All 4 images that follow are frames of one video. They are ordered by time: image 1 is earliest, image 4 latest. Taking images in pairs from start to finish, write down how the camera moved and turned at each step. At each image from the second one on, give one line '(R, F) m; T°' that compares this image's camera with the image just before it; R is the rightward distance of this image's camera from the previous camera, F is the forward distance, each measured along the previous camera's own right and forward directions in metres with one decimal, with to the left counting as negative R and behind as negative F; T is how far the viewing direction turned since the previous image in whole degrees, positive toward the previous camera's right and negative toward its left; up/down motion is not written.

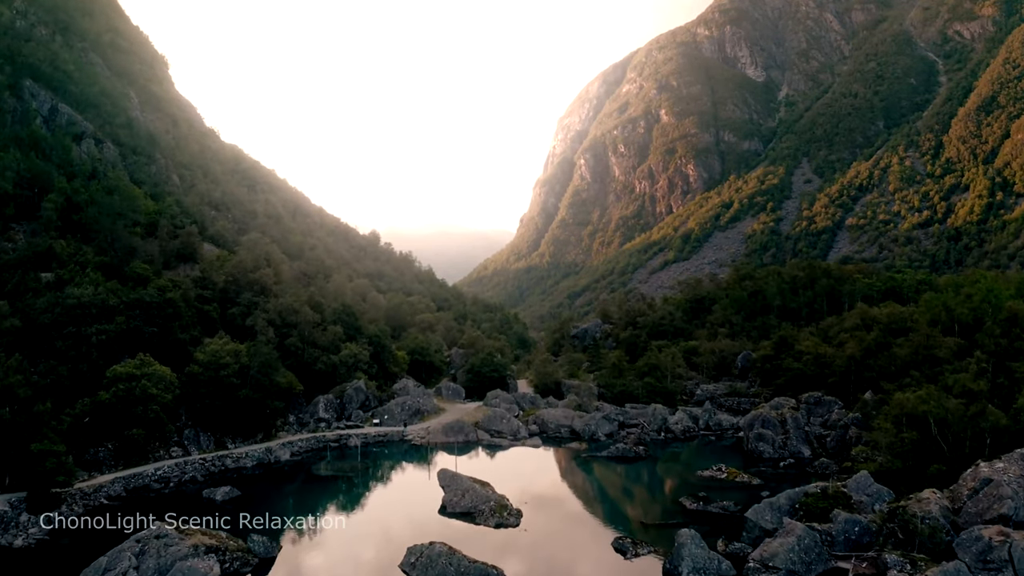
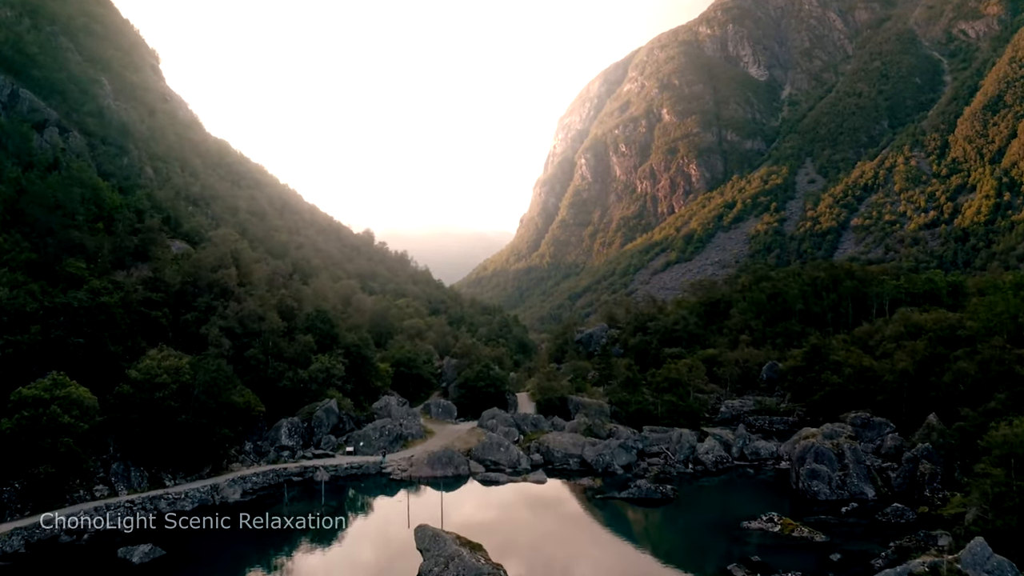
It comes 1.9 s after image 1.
(0.0, +9.2) m; 0°
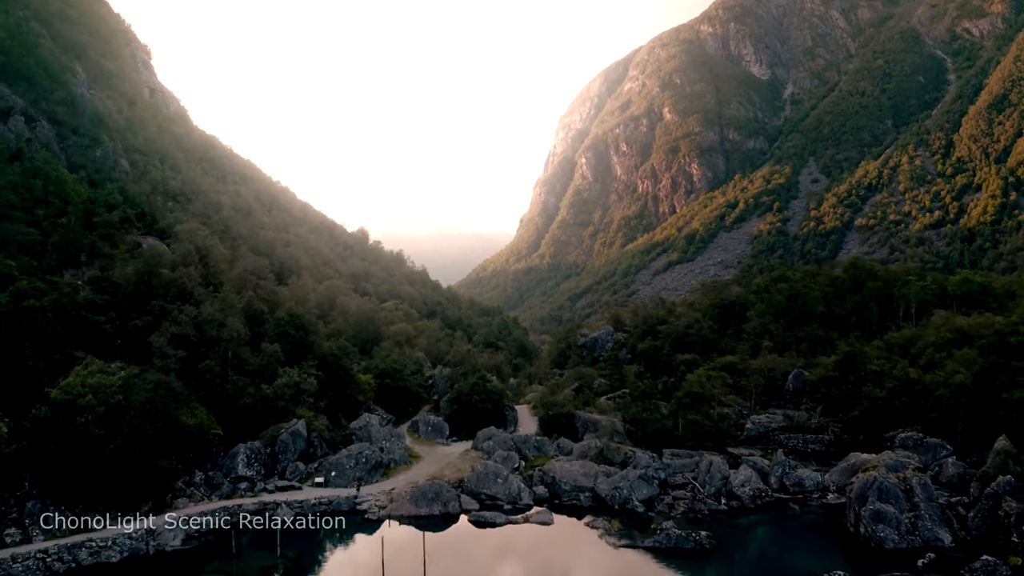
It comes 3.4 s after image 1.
(0.0, +7.5) m; 0°
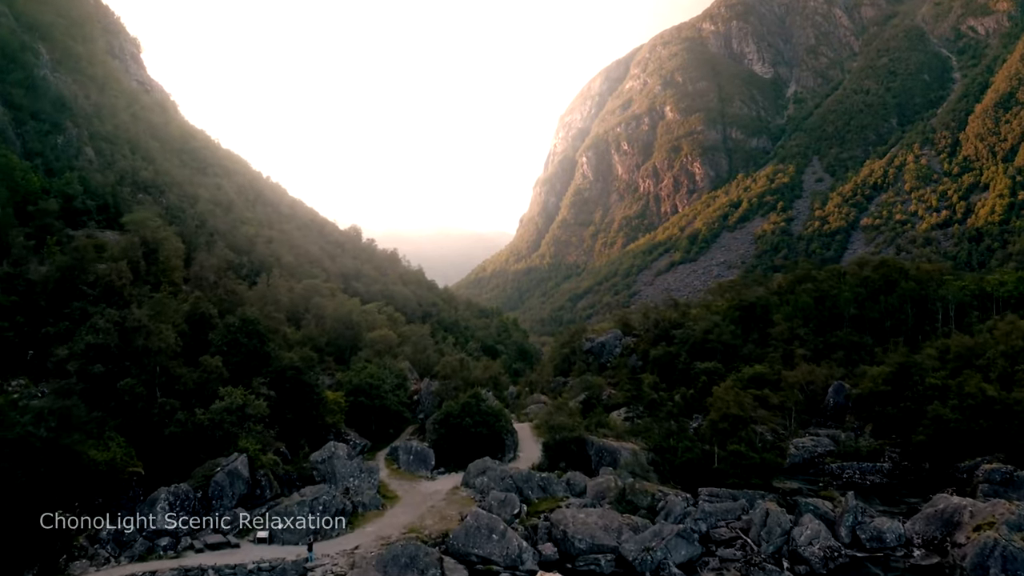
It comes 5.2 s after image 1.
(0.0, +9.2) m; 0°
